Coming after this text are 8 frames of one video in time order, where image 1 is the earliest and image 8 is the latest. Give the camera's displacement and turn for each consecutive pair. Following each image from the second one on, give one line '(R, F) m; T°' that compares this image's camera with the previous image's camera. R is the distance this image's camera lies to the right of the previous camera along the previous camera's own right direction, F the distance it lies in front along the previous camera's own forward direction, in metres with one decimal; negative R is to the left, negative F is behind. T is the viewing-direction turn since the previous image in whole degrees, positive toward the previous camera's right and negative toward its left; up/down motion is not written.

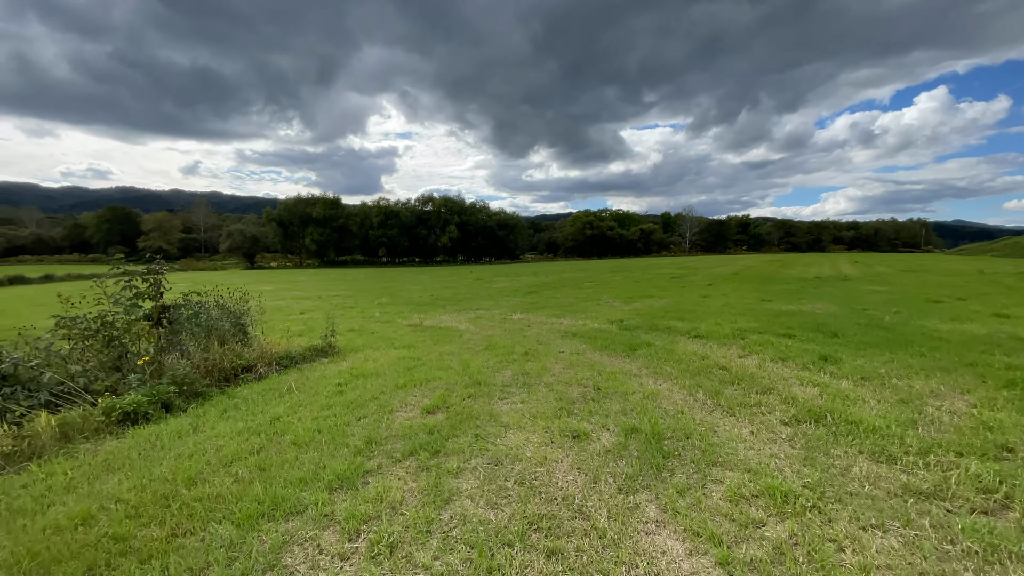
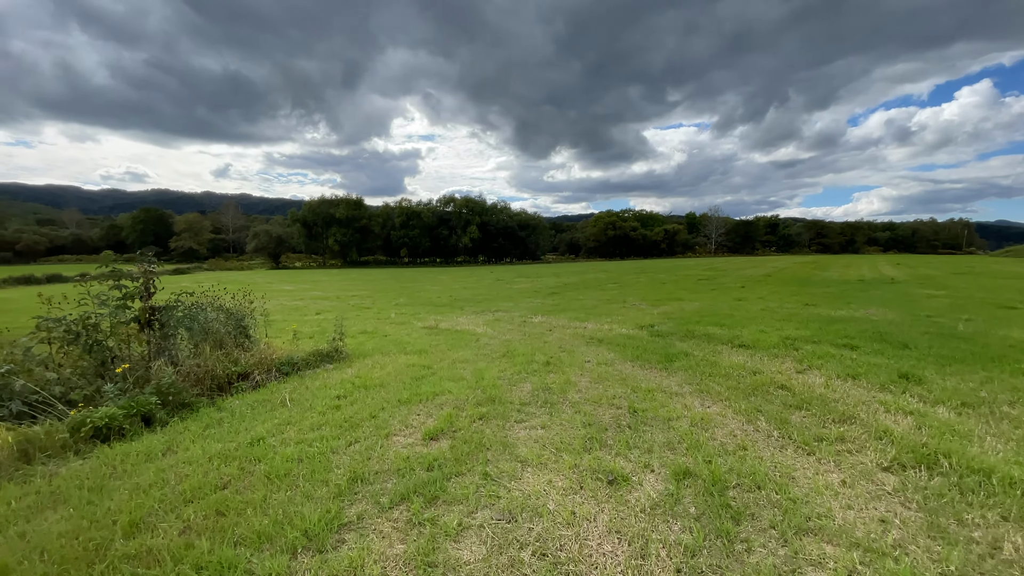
(0.0, +0.9) m; -3°
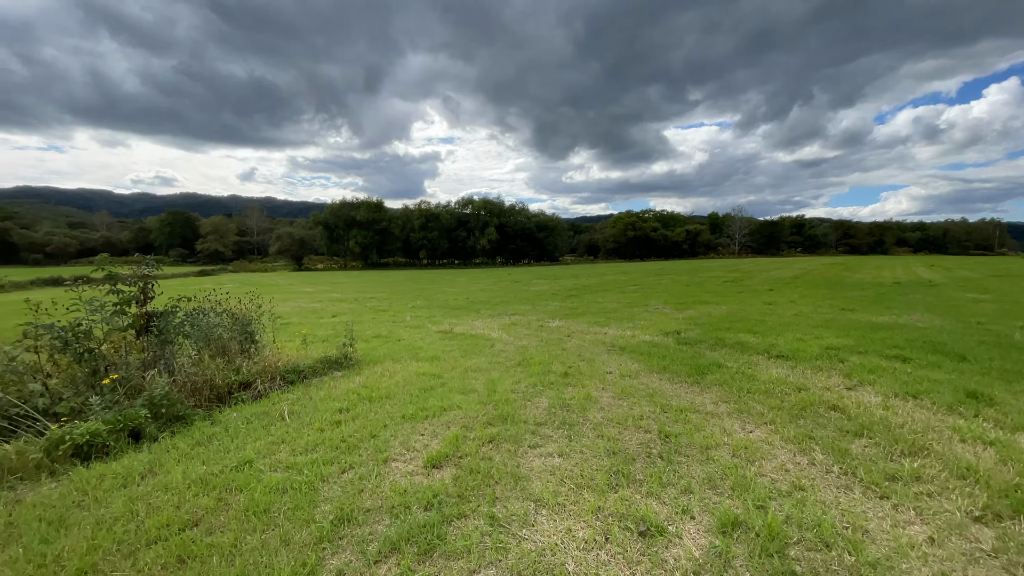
(0.0, +0.6) m; -2°
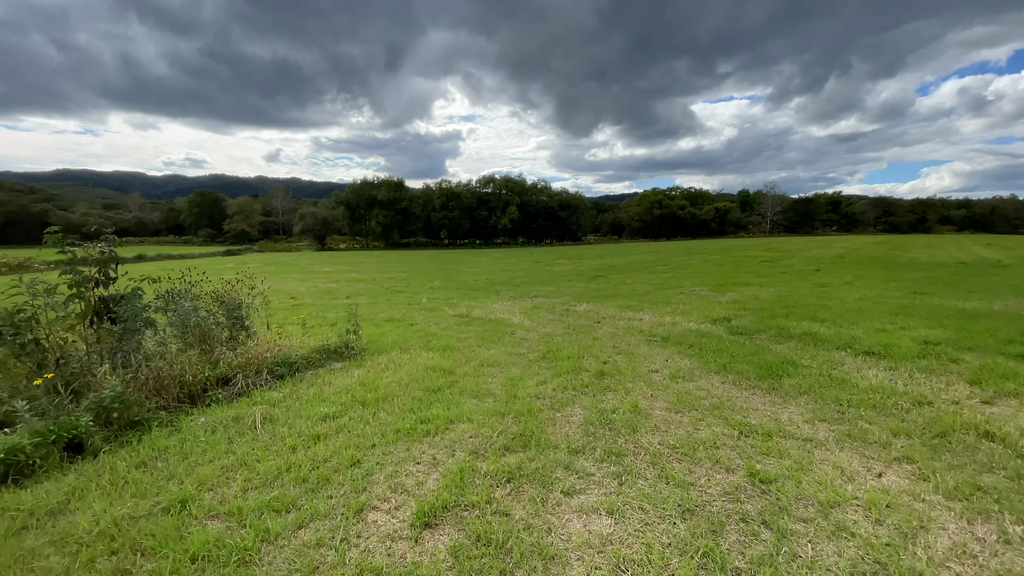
(0.0, +1.3) m; -3°
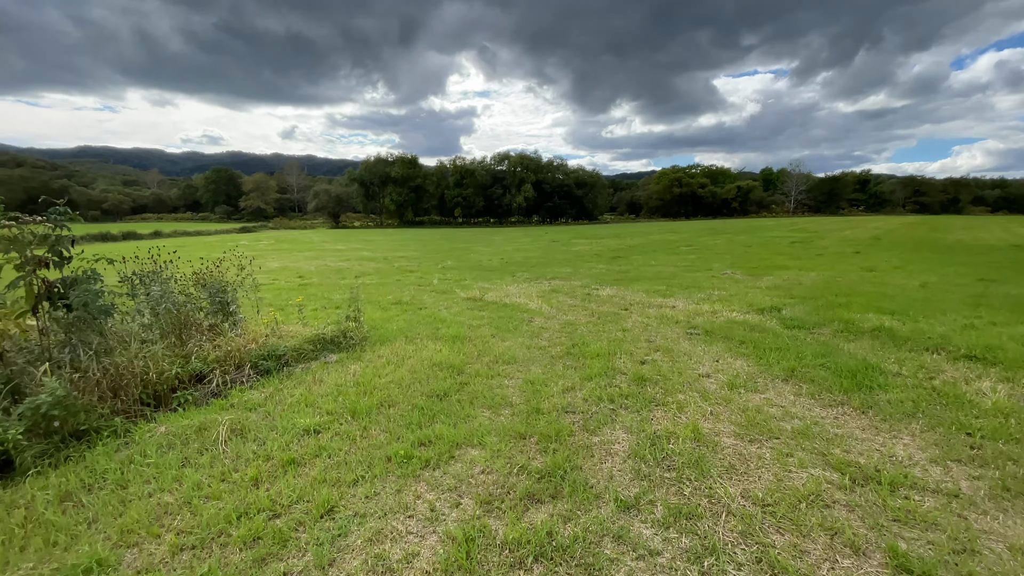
(-0.1, +1.1) m; -2°
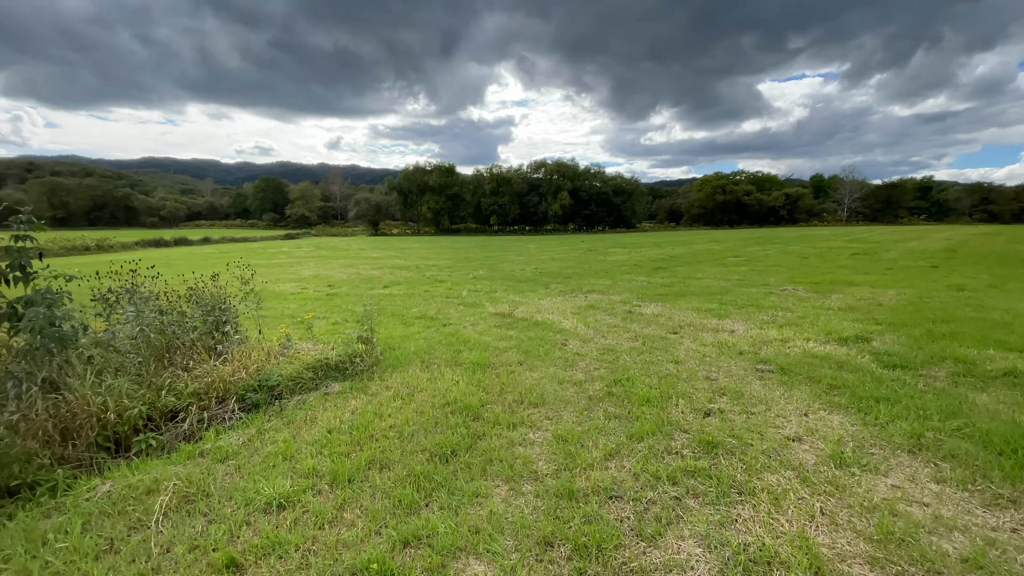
(+0.1, +1.1) m; -4°
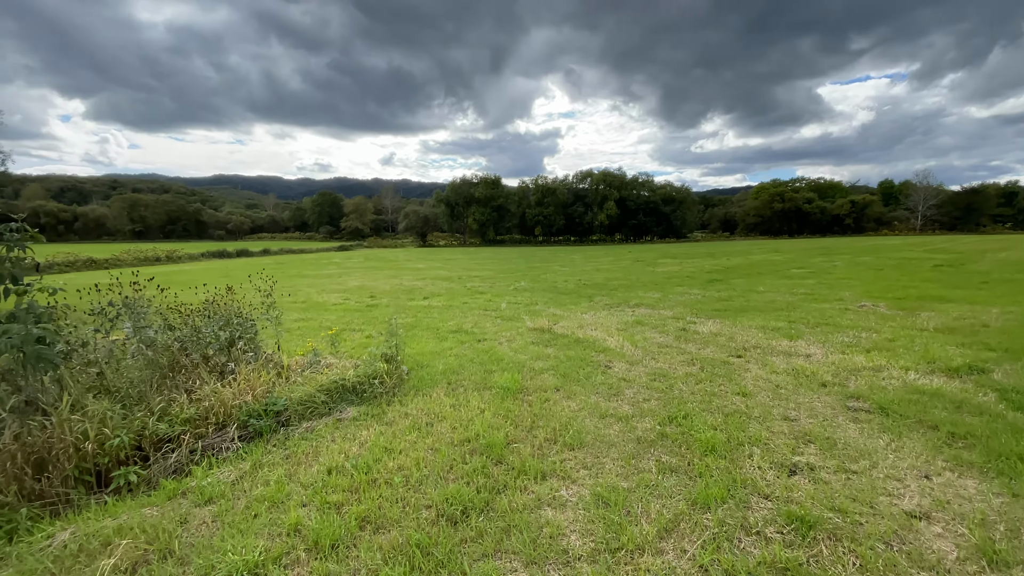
(+0.1, +0.8) m; -5°
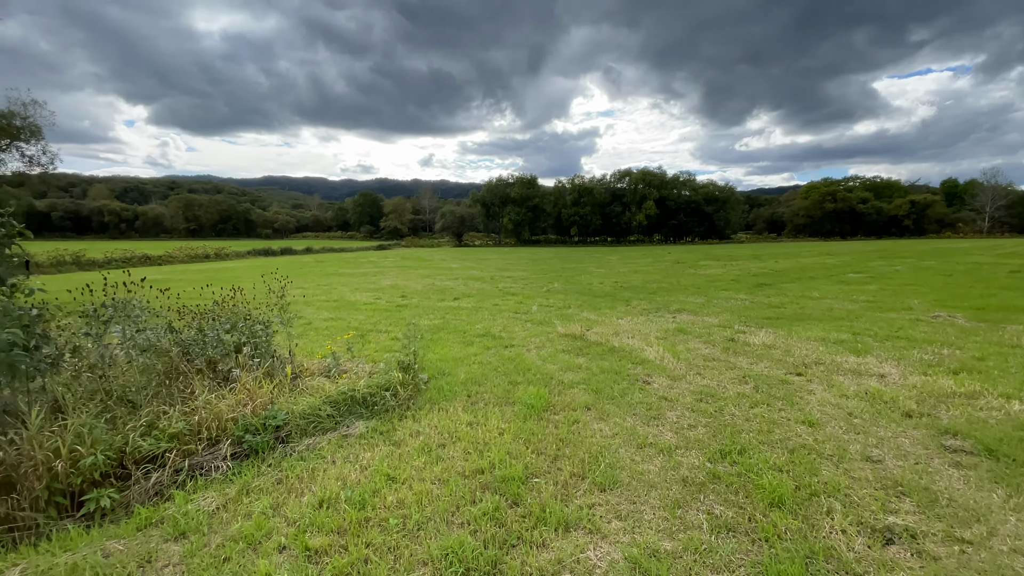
(+0.1, +0.6) m; -4°
